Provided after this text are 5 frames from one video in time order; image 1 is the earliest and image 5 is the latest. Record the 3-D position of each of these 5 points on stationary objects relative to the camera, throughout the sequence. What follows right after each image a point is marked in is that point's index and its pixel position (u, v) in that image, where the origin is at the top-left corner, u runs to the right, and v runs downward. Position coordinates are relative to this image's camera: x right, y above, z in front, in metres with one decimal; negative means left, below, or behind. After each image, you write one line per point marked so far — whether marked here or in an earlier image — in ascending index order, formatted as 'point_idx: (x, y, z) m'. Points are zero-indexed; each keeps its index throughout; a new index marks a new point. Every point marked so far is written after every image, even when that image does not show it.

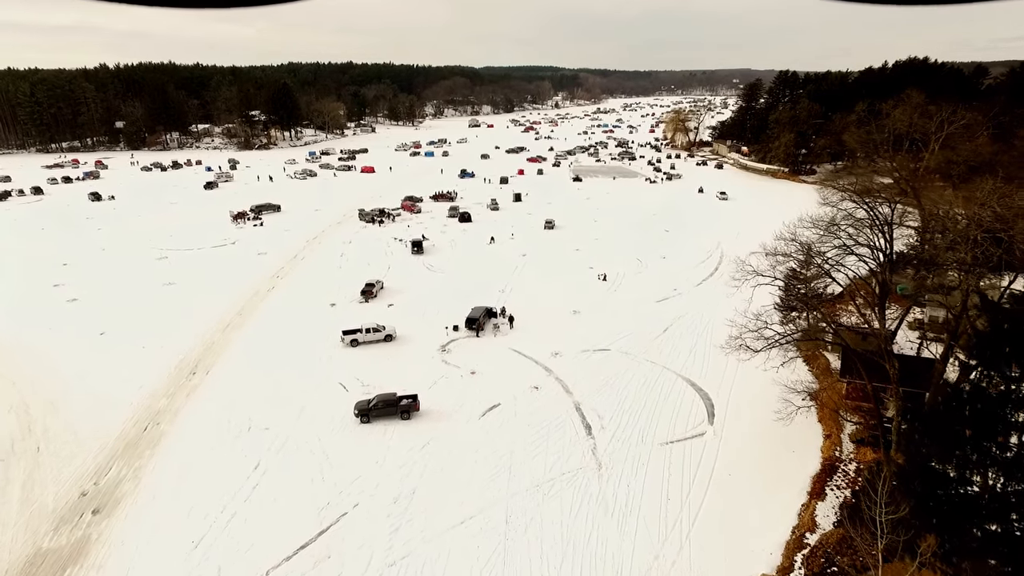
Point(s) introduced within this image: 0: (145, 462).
0: (-9.9, -4.7, +16.3) m
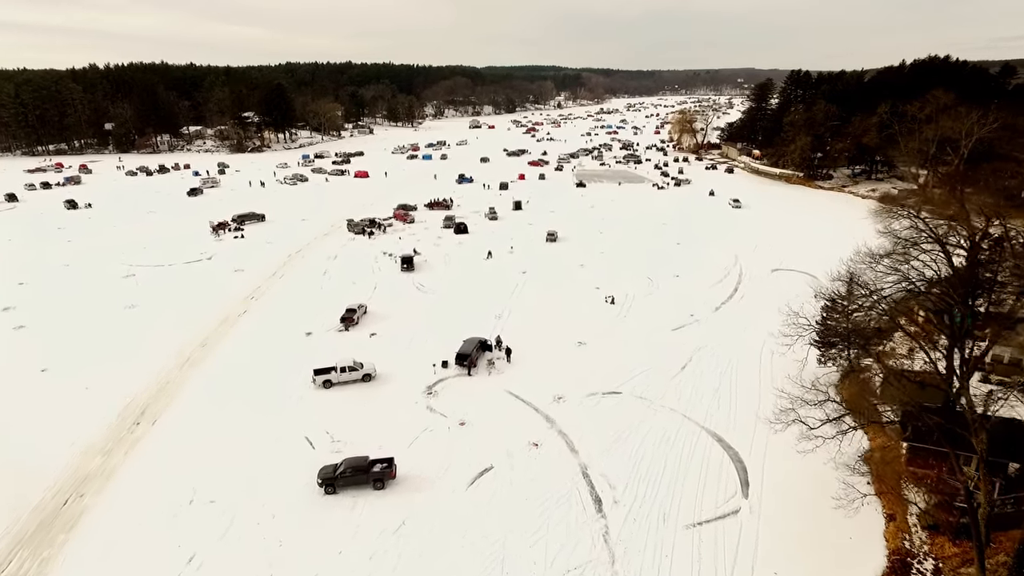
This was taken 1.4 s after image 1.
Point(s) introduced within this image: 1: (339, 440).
0: (-10.1, -5.8, +13.3) m
1: (-5.0, -4.4, +17.5) m
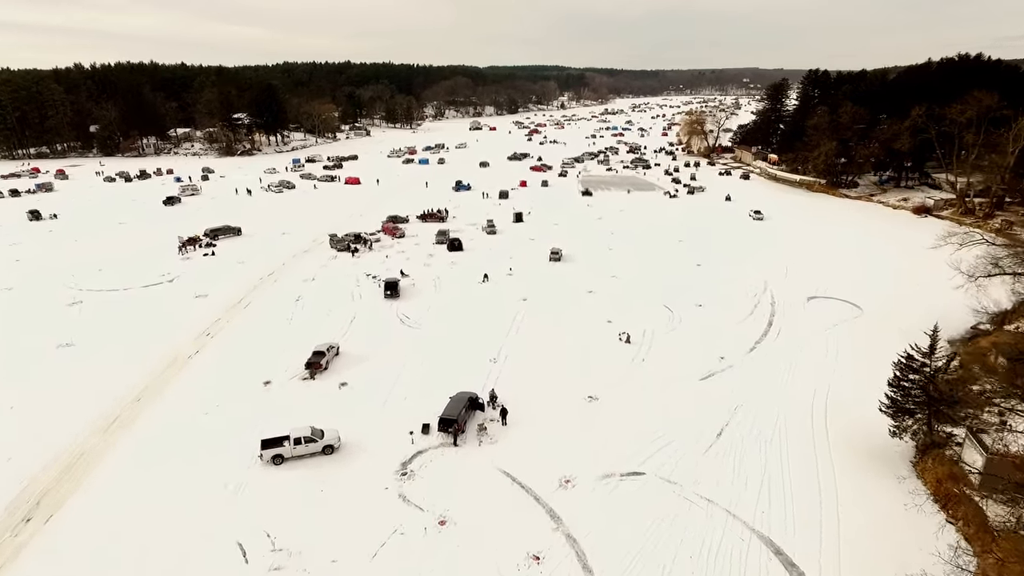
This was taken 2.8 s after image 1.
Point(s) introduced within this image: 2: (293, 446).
0: (-10.2, -7.2, +9.4) m
1: (-5.1, -5.8, +13.5) m
2: (-5.9, -4.3, +16.4) m
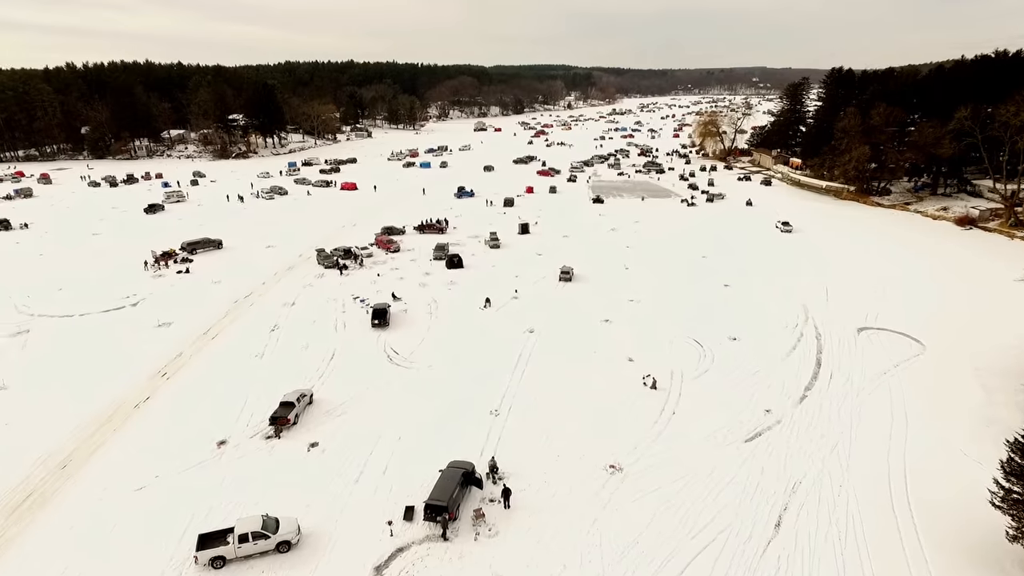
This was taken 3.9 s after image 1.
0: (-10.2, -8.4, +5.9) m
1: (-5.1, -6.9, +10.0) m
2: (-5.8, -5.4, +12.9) m
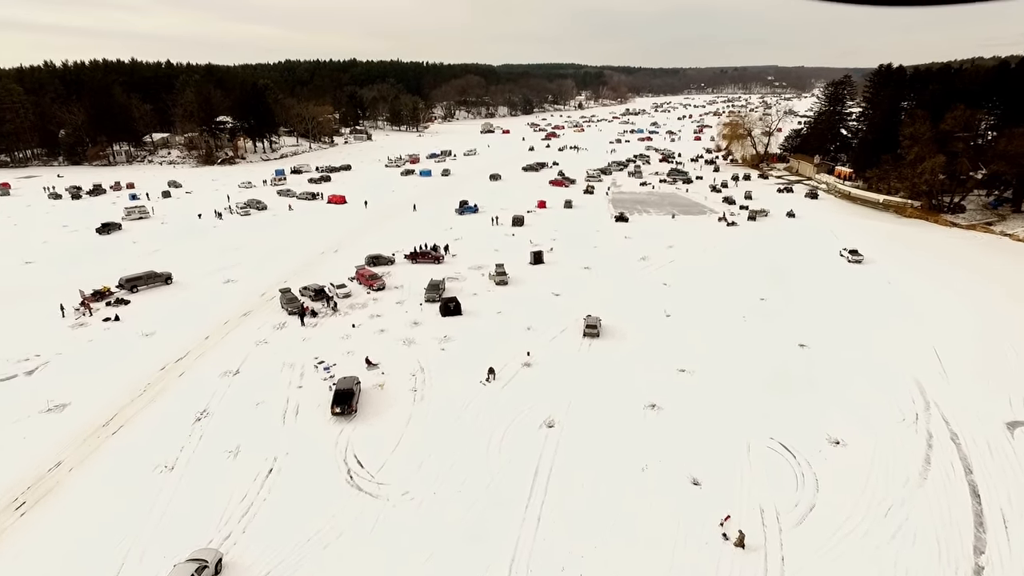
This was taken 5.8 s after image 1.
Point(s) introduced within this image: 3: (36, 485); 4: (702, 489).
0: (-10.1, -10.6, -0.7) m
1: (-4.9, -9.2, +3.4) m
2: (-5.6, -7.7, +6.2) m
3: (-12.2, -5.1, +15.6) m
4: (+4.7, -4.9, +15.0) m
